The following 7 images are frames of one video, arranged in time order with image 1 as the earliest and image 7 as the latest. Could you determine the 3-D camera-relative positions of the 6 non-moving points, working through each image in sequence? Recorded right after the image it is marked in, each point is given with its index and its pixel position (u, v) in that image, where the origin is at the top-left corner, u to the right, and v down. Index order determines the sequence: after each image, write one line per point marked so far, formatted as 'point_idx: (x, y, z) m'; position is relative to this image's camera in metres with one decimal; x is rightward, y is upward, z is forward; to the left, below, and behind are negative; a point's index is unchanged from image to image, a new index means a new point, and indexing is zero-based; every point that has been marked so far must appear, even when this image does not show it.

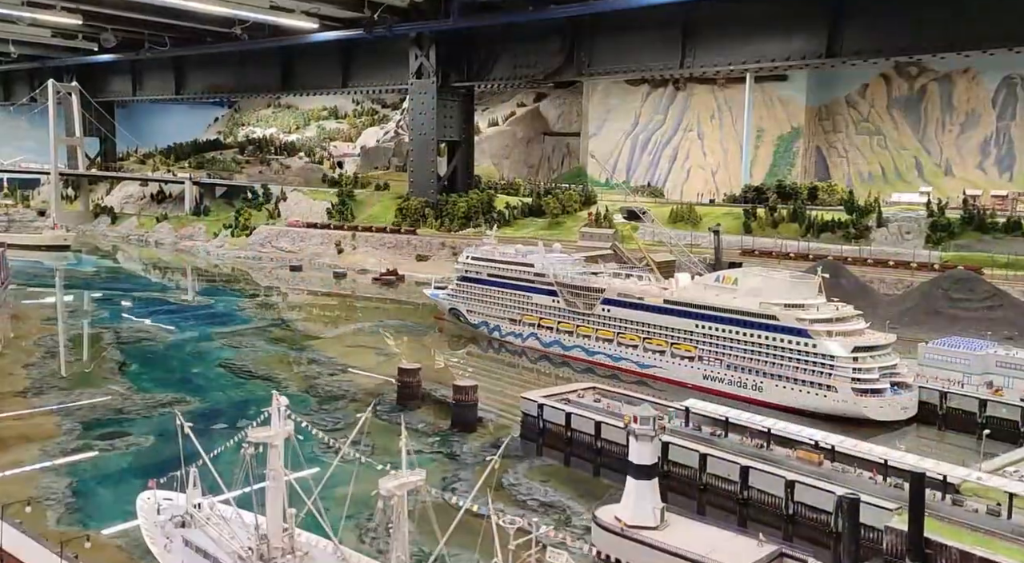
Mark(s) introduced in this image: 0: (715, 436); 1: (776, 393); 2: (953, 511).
0: (+3.4, -2.5, +15.2) m
1: (+5.5, -2.3, +19.4) m
2: (+5.8, -3.0, +11.9) m
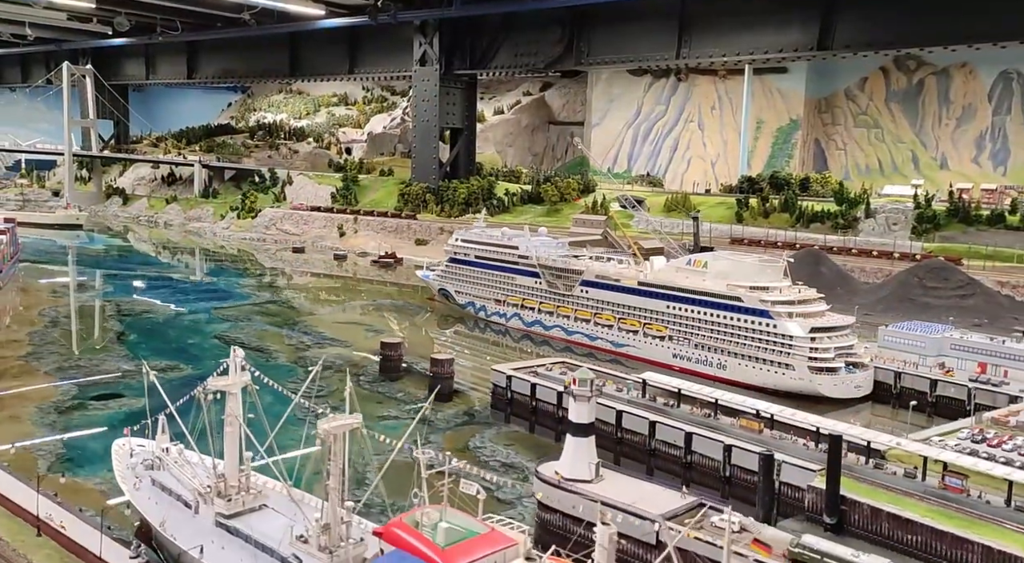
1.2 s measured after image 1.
0: (+2.7, -2.2, +16.1) m
1: (+5.0, -2.0, +20.3) m
2: (+5.1, -2.7, +12.8) m
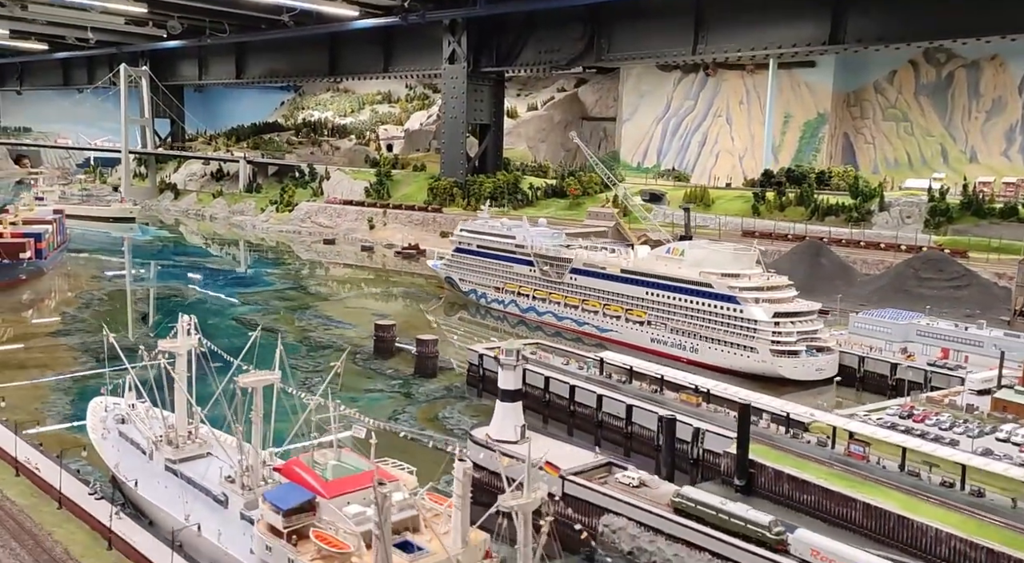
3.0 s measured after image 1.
0: (+2.0, -1.9, +17.1) m
1: (+4.5, -1.7, +21.1) m
2: (+4.2, -2.4, +13.7) m
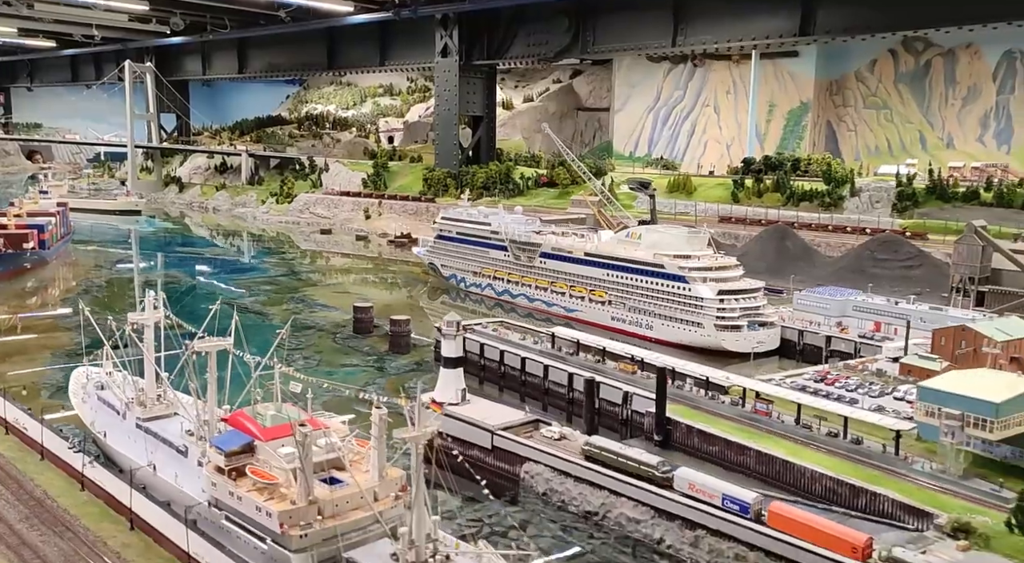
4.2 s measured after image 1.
0: (+1.1, -1.5, +18.8) m
1: (+3.7, -1.2, +22.7) m
2: (+3.3, -2.0, +15.3) m
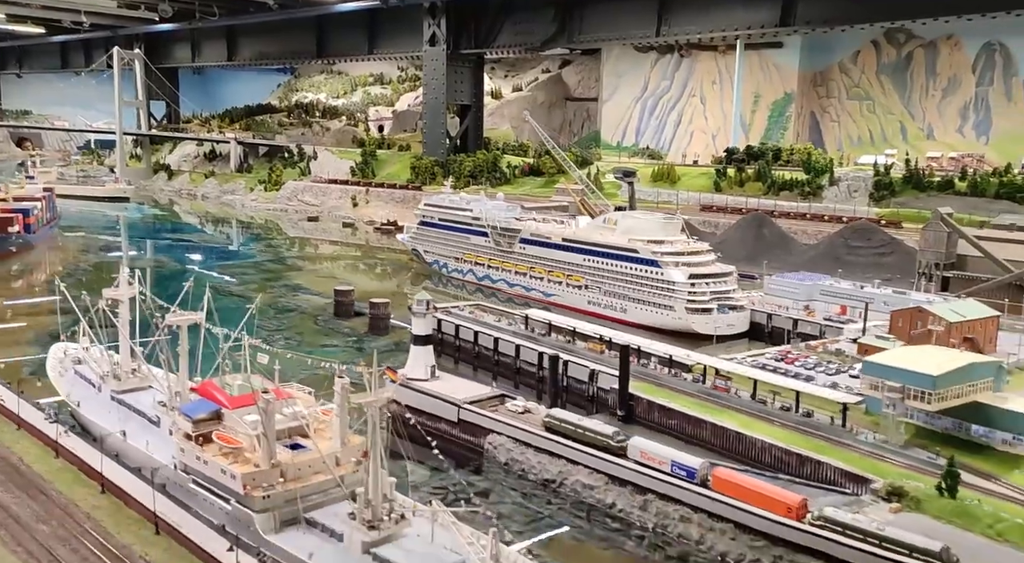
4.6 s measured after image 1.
0: (+0.6, -1.1, +19.3) m
1: (+3.1, -0.8, +23.3) m
2: (+2.8, -1.7, +15.9) m
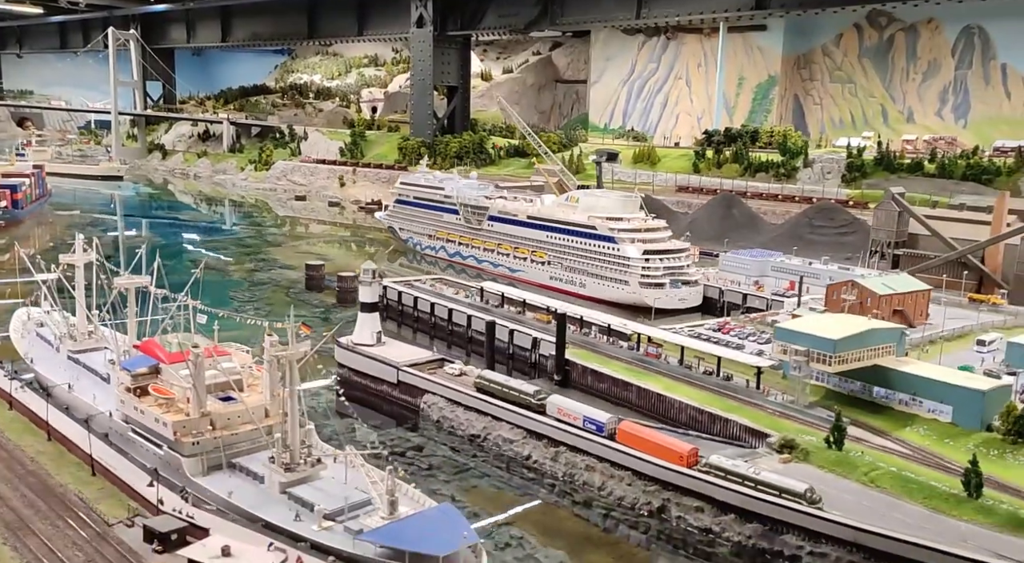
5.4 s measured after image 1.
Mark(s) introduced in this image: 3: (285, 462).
0: (-0.4, -0.5, +20.2) m
1: (+2.1, -0.2, +24.2) m
2: (+1.8, -1.2, +16.7) m
3: (-2.7, -2.1, +10.9) m
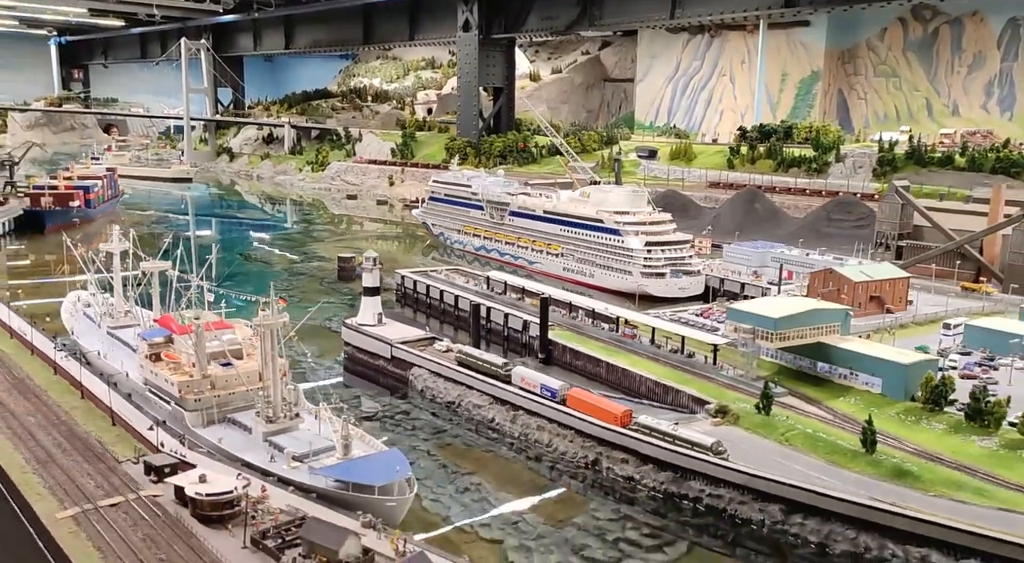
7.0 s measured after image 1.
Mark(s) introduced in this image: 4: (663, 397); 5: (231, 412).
0: (-0.3, -0.3, +21.8) m
1: (+2.5, +0.1, +25.5) m
2: (+1.6, -0.9, +18.2) m
3: (-3.3, -1.9, +12.7) m
4: (+2.4, -1.9, +14.8) m
5: (-4.0, -2.0, +13.5) m
